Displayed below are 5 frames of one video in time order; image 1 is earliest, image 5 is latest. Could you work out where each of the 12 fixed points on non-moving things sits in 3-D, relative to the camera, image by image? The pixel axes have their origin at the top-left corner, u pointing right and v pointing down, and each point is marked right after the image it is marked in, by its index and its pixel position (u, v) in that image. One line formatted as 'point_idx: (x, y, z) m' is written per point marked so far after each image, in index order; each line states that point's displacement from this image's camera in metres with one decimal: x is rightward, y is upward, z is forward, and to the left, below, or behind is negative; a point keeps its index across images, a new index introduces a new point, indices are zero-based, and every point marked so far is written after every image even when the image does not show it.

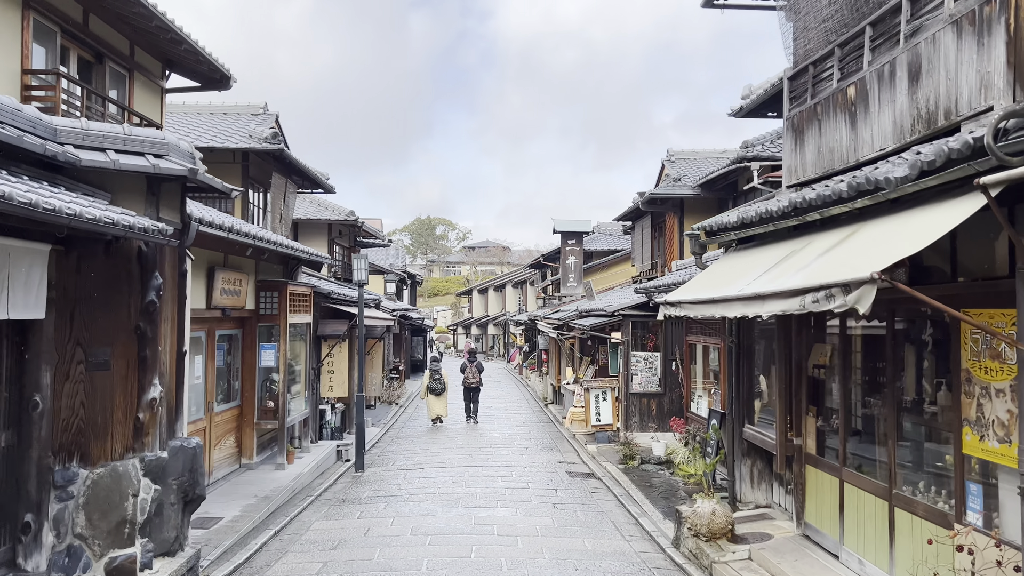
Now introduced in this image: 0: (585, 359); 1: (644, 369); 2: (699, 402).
0: (+1.7, -1.6, +18.2) m
1: (+2.4, -1.5, +14.6) m
2: (+2.7, -1.7, +11.9) m
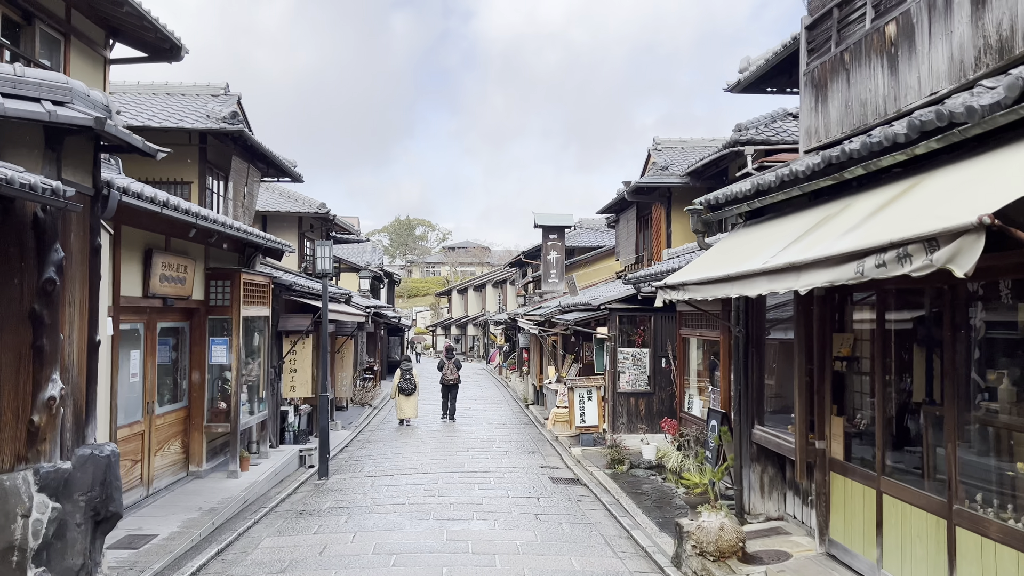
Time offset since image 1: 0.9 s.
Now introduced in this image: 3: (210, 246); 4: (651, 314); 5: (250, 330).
0: (+1.2, -1.5, +17.2) m
1: (+2.0, -1.3, +13.6) m
2: (+2.5, -1.5, +10.9) m
3: (-3.9, +0.5, +10.4) m
4: (+2.3, -0.5, +13.6) m
5: (-3.7, -0.6, +11.2) m
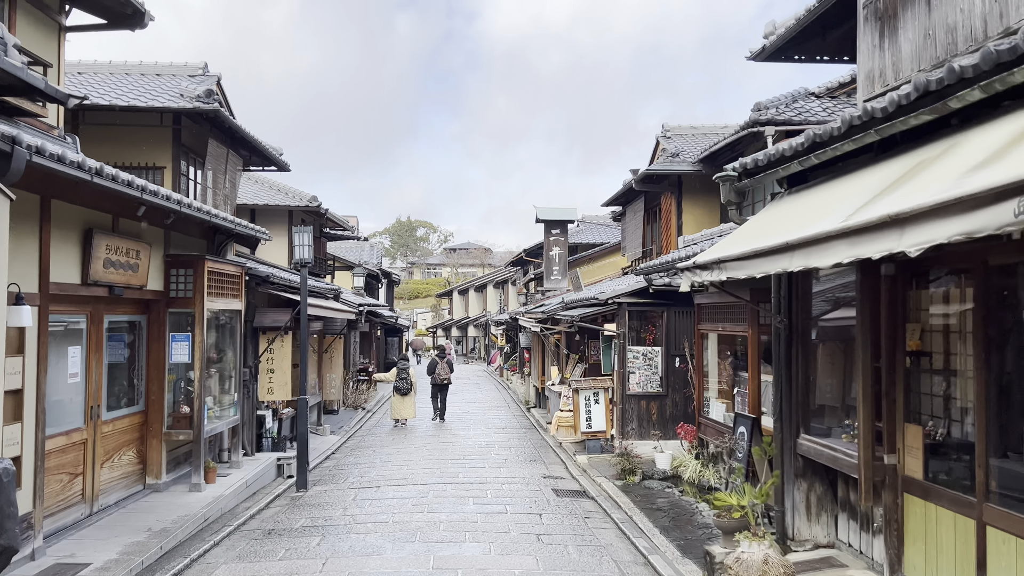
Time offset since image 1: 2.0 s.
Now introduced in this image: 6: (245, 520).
0: (+1.2, -1.4, +16.0) m
1: (+2.0, -1.2, +12.4) m
2: (+2.4, -1.4, +9.7) m
3: (-3.9, +0.7, +9.3) m
4: (+2.3, -0.3, +12.5) m
5: (-3.7, -0.5, +10.0) m
6: (-2.9, -2.5, +8.7) m
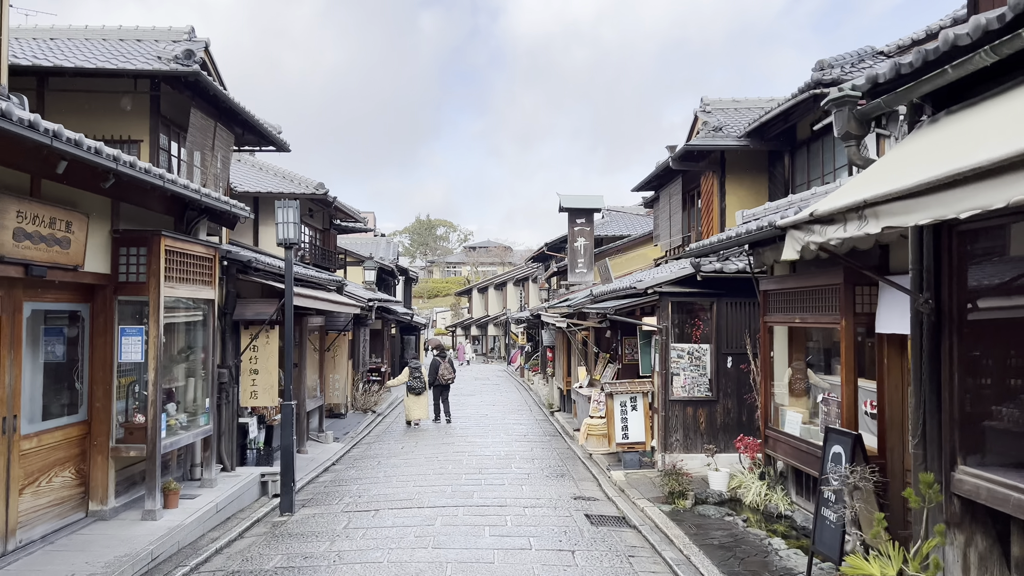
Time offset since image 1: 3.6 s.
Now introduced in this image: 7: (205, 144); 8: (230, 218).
0: (+1.6, -1.2, +14.2) m
1: (+2.3, -1.0, +10.6) m
2: (+2.7, -1.2, +7.9) m
3: (-3.7, +0.8, +7.6) m
4: (+2.6, -0.2, +10.6) m
5: (-3.4, -0.3, +8.4) m
6: (-2.7, -2.3, +7.0) m
7: (-5.0, +2.4, +13.2) m
8: (-3.4, +0.8, +9.6) m
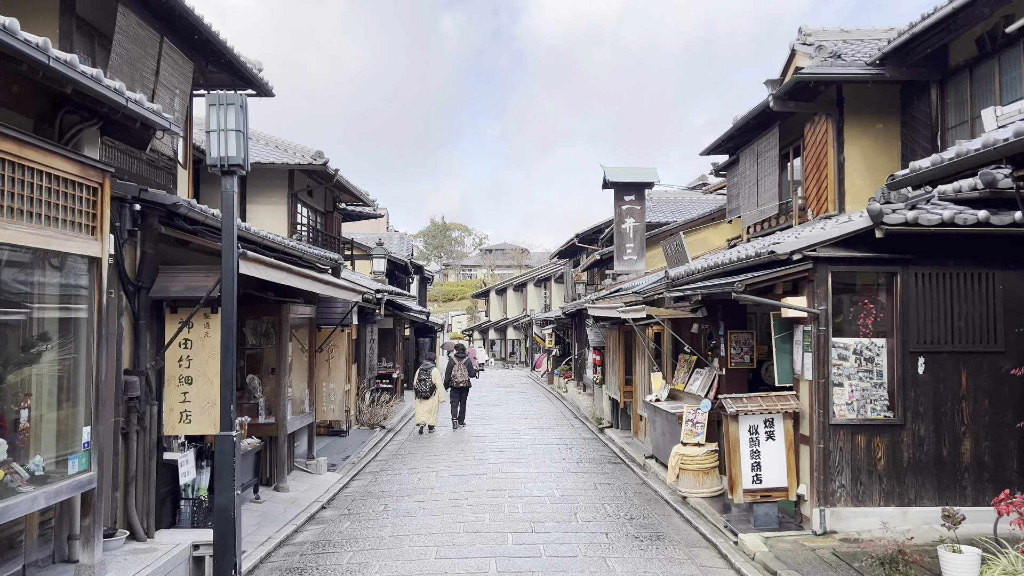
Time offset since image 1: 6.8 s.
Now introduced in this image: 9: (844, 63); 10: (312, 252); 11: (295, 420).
0: (+2.3, -0.9, +10.5) m
1: (+3.0, -0.7, +6.9) m
2: (+3.3, -0.9, +4.2) m
3: (-3.1, +1.1, +4.0) m
4: (+3.3, +0.1, +6.9) m
5: (-2.8, 0.0, +4.7) m
6: (-2.1, -2.0, +3.4) m
7: (-4.4, +2.6, +9.6) m
8: (-2.7, +1.2, +6.0) m
9: (+4.6, +3.1, +11.1) m
10: (-2.6, +0.5, +10.3) m
11: (-2.9, -1.7, +10.6) m
